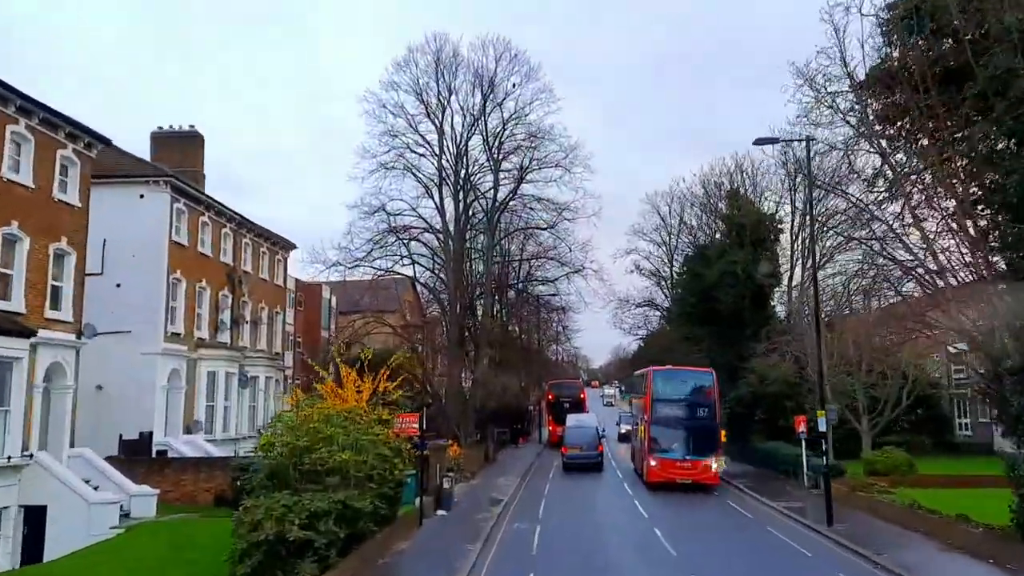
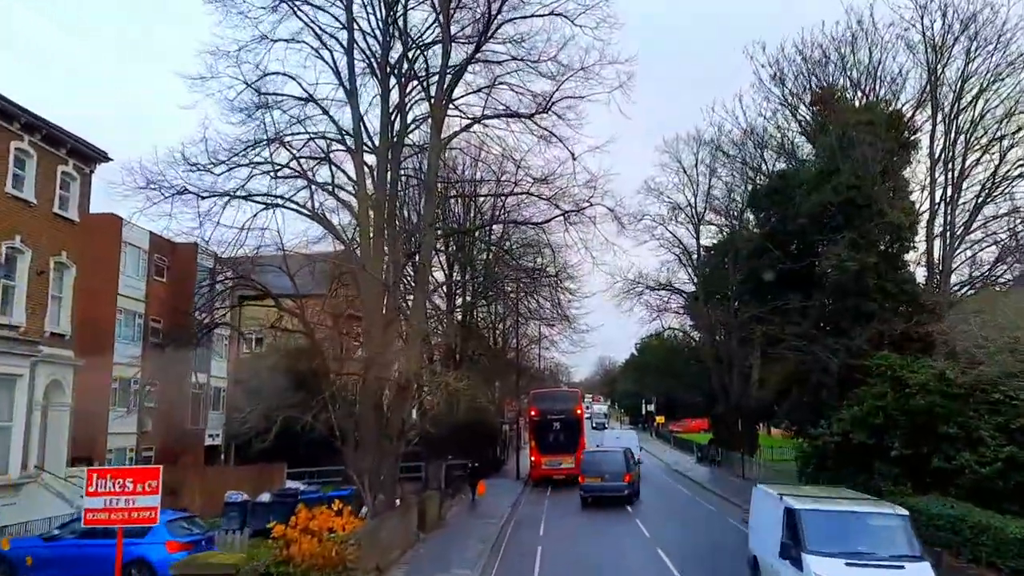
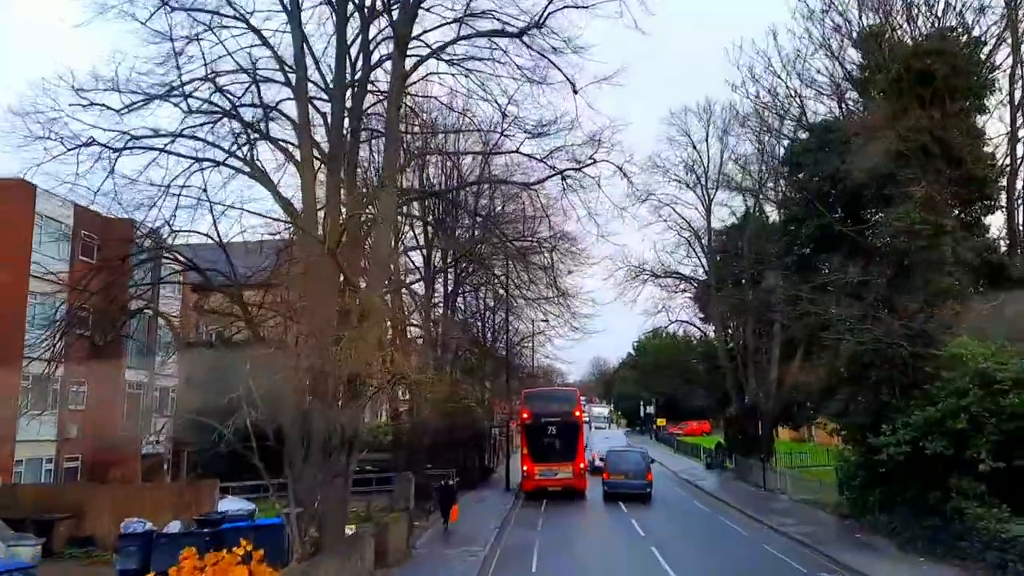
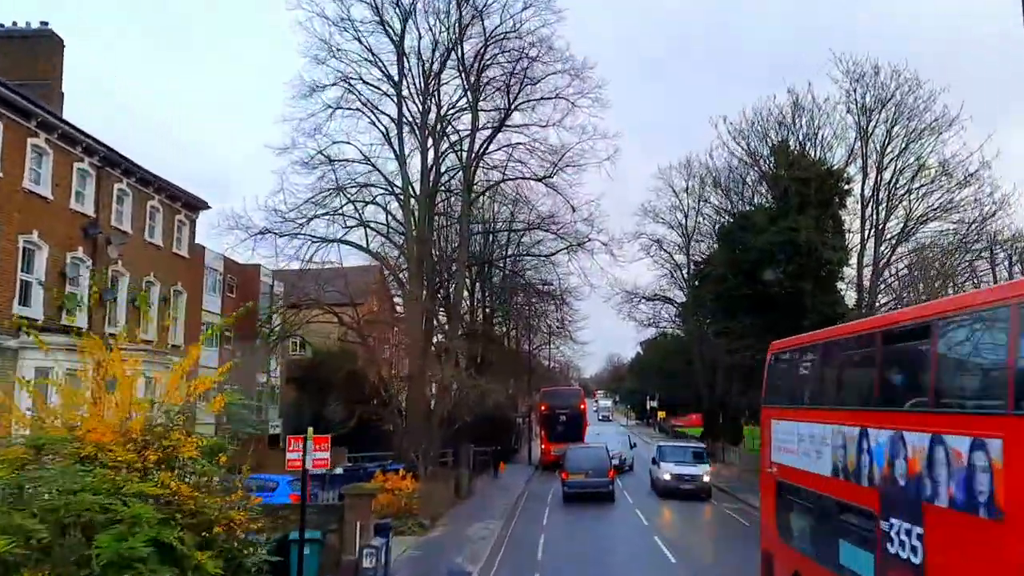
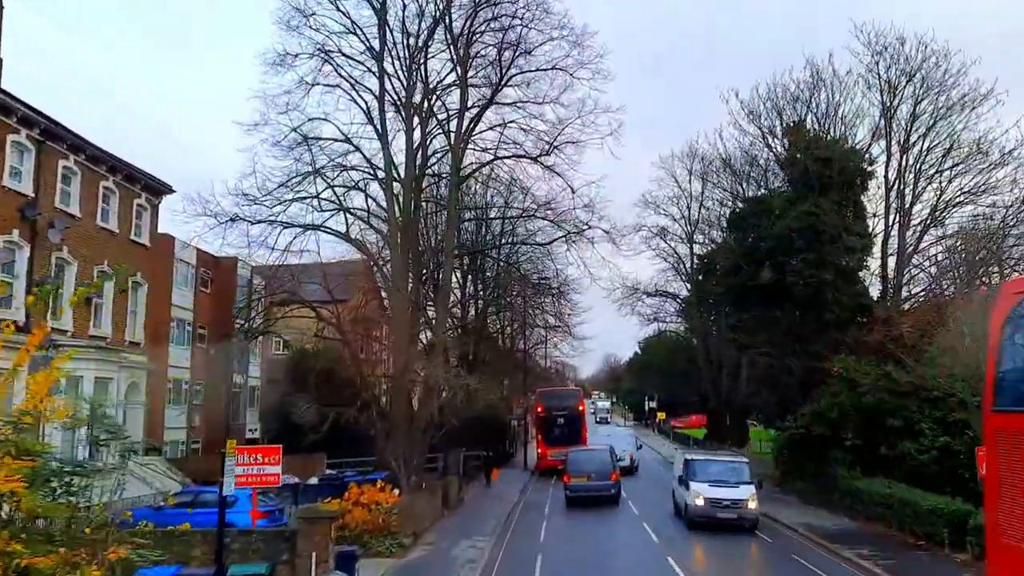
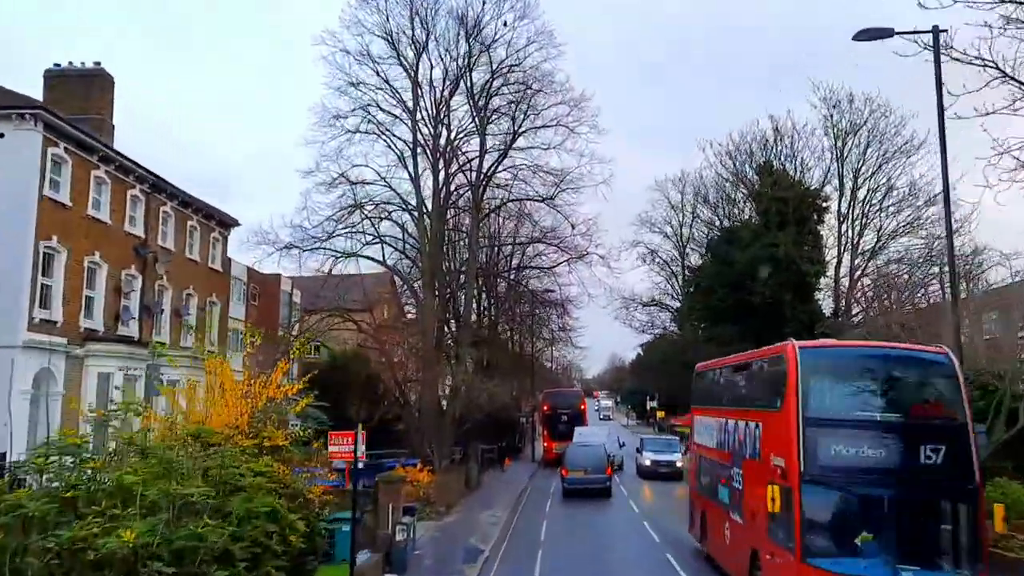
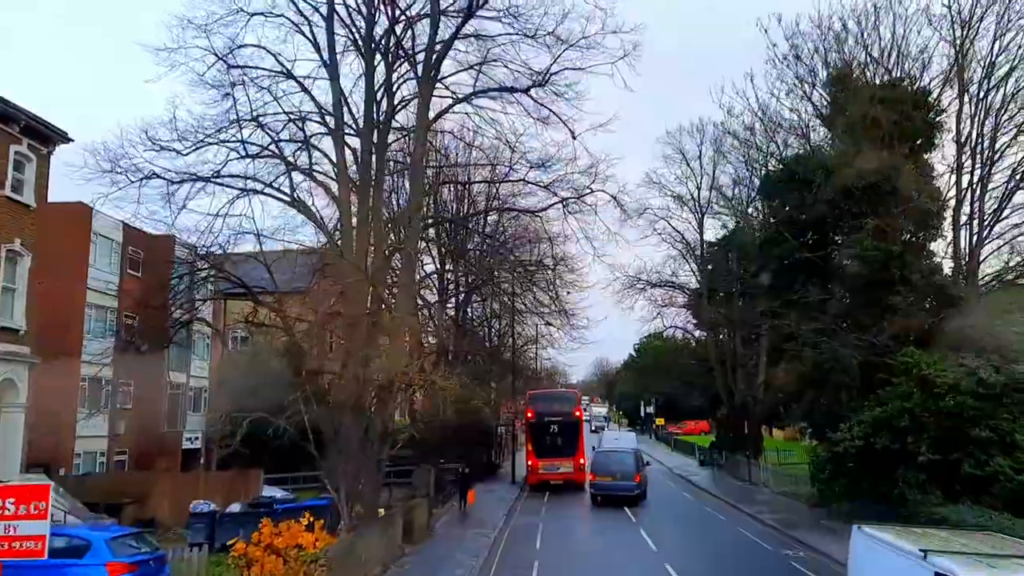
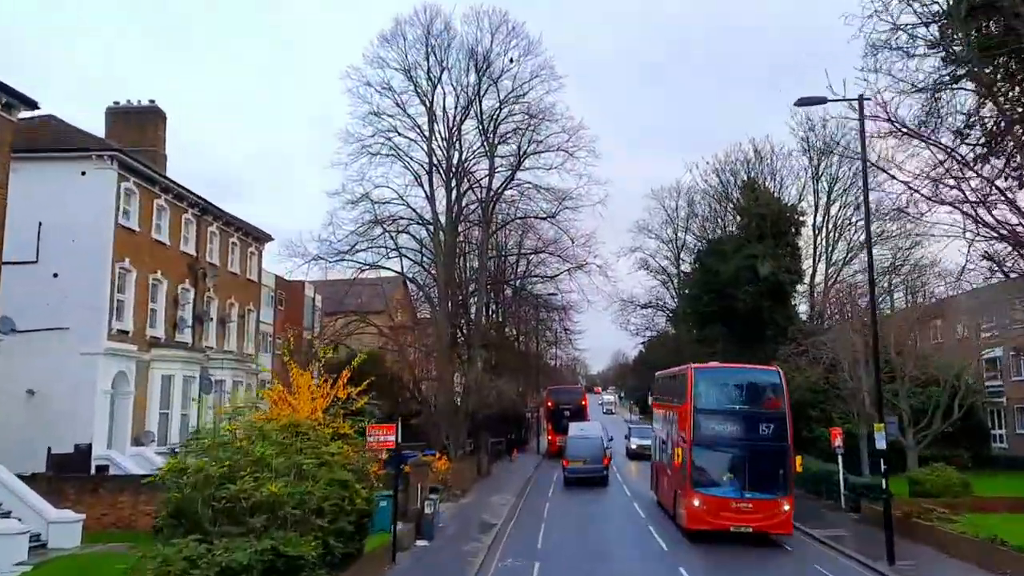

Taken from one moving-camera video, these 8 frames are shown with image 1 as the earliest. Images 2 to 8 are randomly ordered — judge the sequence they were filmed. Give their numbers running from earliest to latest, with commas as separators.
8, 6, 4, 5, 2, 7, 3
